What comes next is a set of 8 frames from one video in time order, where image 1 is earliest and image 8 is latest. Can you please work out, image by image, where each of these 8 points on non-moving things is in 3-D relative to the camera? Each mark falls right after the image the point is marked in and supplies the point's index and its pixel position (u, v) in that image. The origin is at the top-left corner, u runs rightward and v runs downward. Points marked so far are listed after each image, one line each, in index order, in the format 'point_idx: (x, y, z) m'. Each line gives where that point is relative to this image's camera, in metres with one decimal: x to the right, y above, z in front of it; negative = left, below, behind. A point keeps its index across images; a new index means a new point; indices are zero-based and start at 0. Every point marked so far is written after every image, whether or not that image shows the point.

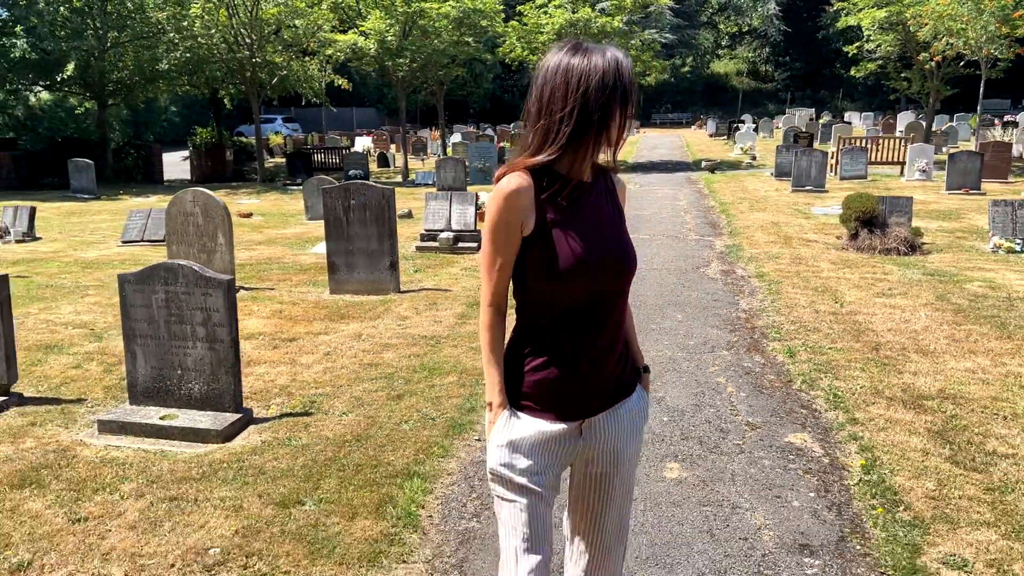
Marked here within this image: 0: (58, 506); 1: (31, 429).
0: (-2.3, -1.1, +4.3) m
1: (-3.2, -0.9, +5.4) m
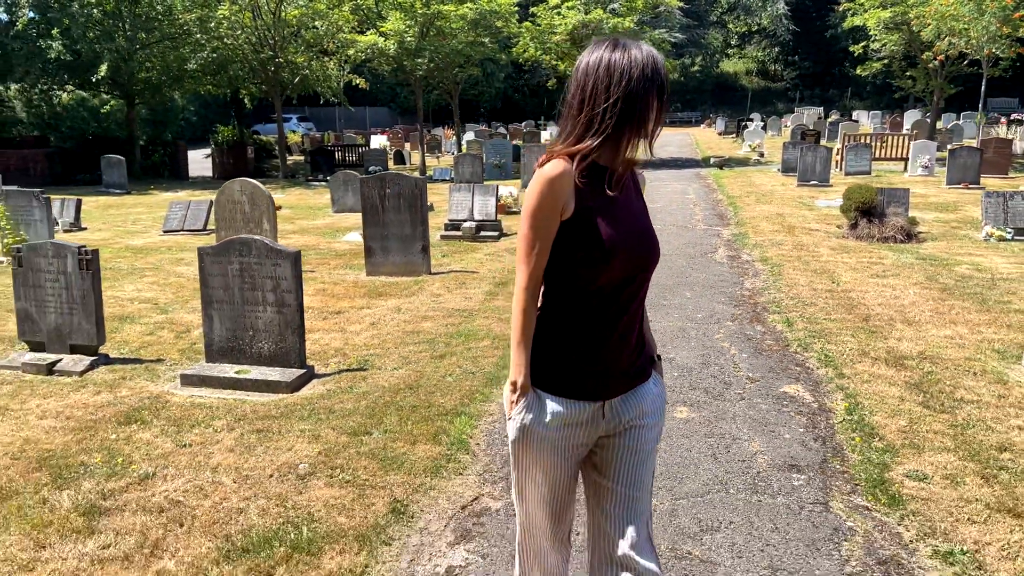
0: (-2.1, -0.9, +5.1) m
1: (-2.9, -0.7, +6.2) m
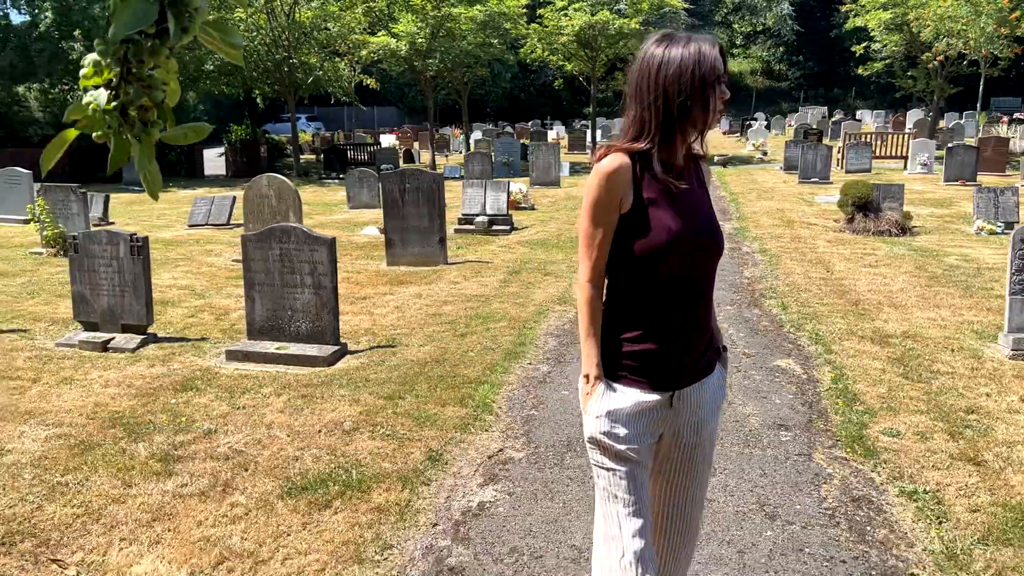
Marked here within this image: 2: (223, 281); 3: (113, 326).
0: (-2.0, -0.8, +5.7) m
1: (-2.8, -0.6, +6.8) m
2: (-3.4, +0.1, +9.6) m
3: (-3.5, -0.3, +7.3) m
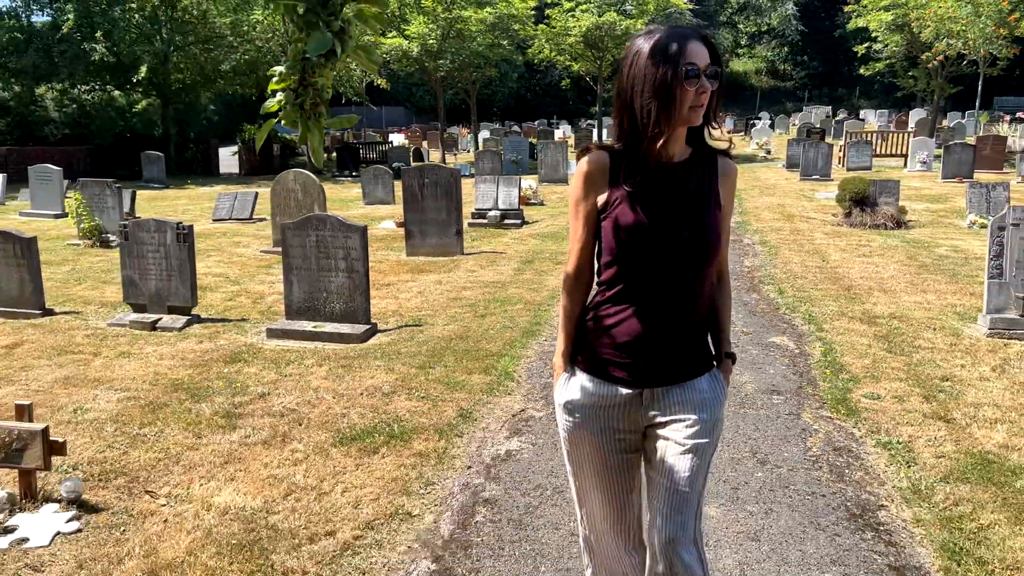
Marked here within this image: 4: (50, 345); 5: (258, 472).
0: (-1.8, -0.6, +6.3) m
1: (-2.7, -0.4, +7.5) m
2: (-3.2, +0.2, +10.2) m
3: (-3.4, -0.2, +8.0) m
4: (-4.0, -0.5, +7.2) m
5: (-1.4, -1.0, +4.5) m
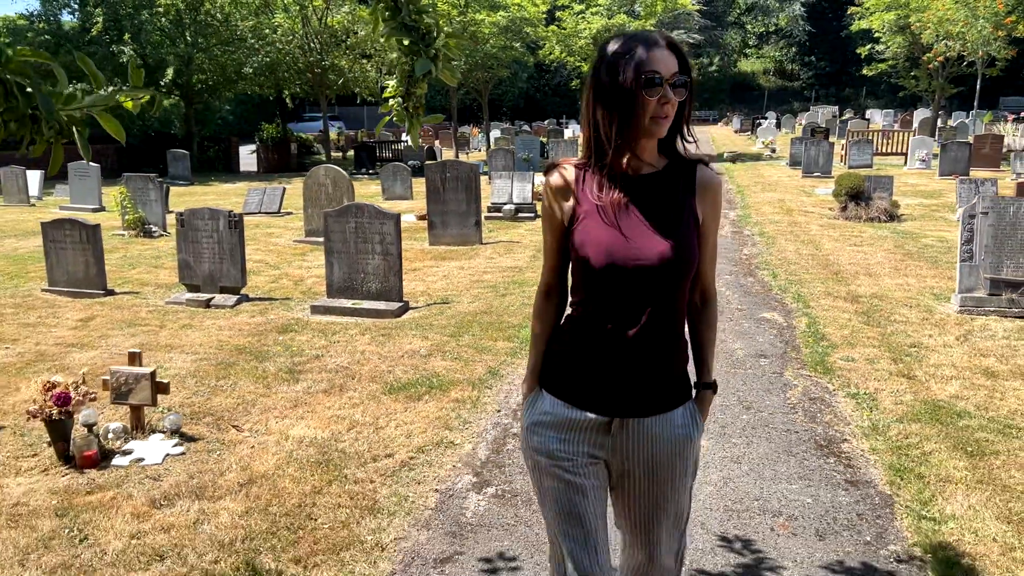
0: (-1.7, -0.4, +7.1) m
1: (-2.5, -0.2, +8.3) m
2: (-3.0, +0.4, +11.1) m
3: (-3.2, 0.0, +8.8) m
4: (-3.8, -0.3, +8.0) m
5: (-1.2, -0.8, +5.3) m
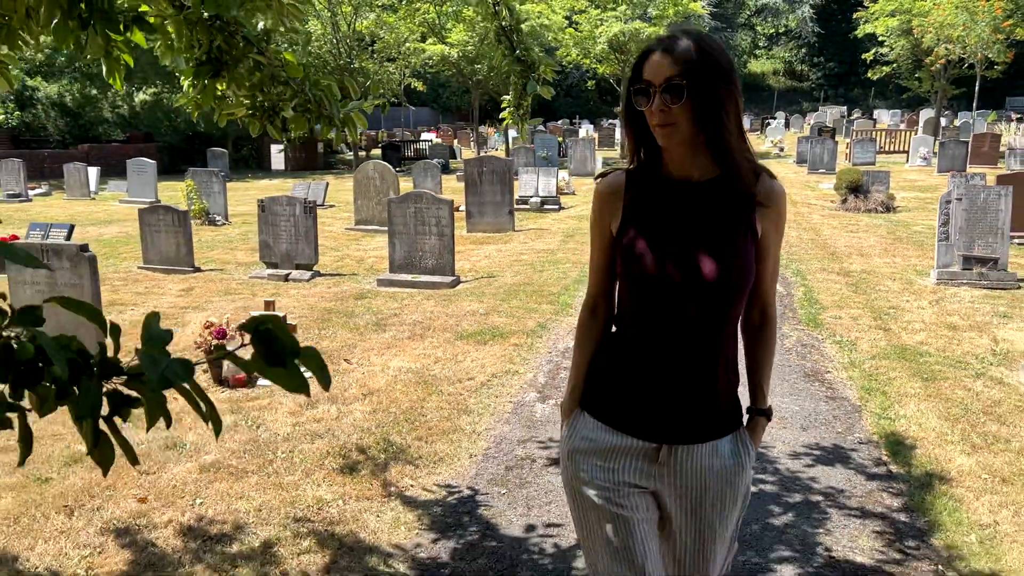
0: (-1.2, -0.1, +8.5) m
1: (-2.0, +0.1, +9.7) m
2: (-2.5, +0.7, +12.5) m
3: (-2.8, +0.3, +10.2) m
4: (-3.4, 0.0, +9.4) m
5: (-0.8, -0.5, +6.7) m
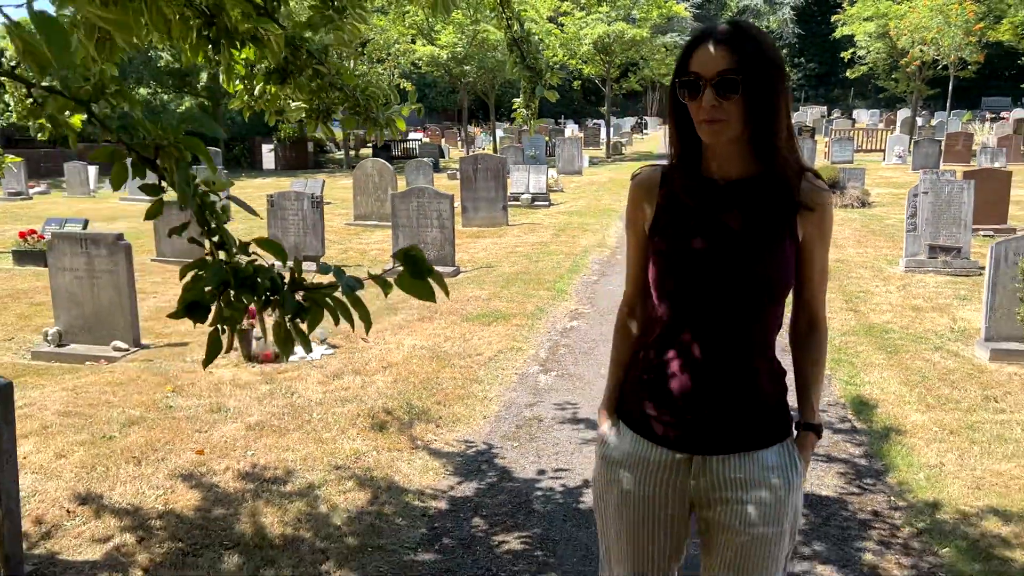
0: (-1.3, 0.0, +9.1) m
1: (-2.1, +0.2, +10.3) m
2: (-2.6, +0.8, +13.0) m
3: (-2.8, +0.4, +10.8) m
4: (-3.4, +0.1, +10.0) m
5: (-0.8, -0.4, +7.3) m
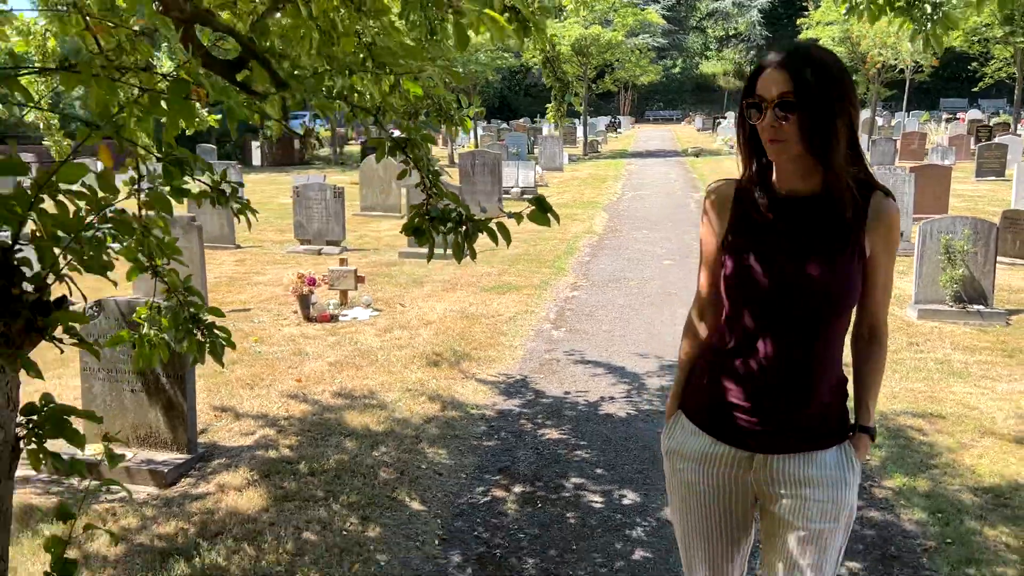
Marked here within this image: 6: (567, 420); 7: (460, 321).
0: (-1.2, +0.3, +10.4) m
1: (-2.0, +0.5, +11.6) m
2: (-2.7, +1.1, +14.3) m
3: (-2.8, +0.7, +12.0) m
4: (-3.4, +0.4, +11.2) m
5: (-0.6, -0.1, +8.6) m
6: (+0.4, -0.9, +5.4) m
7: (-0.5, -0.3, +7.8) m
